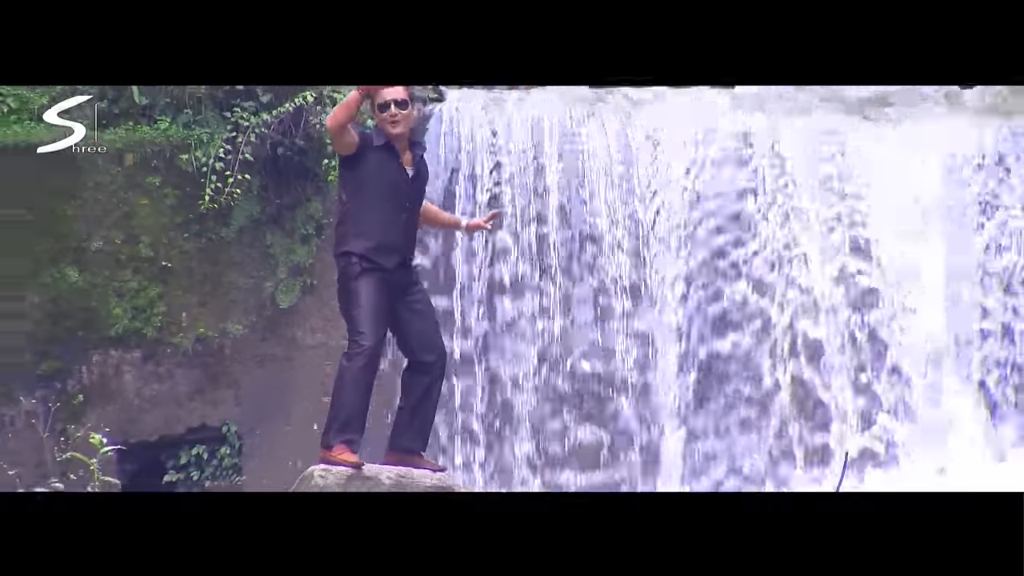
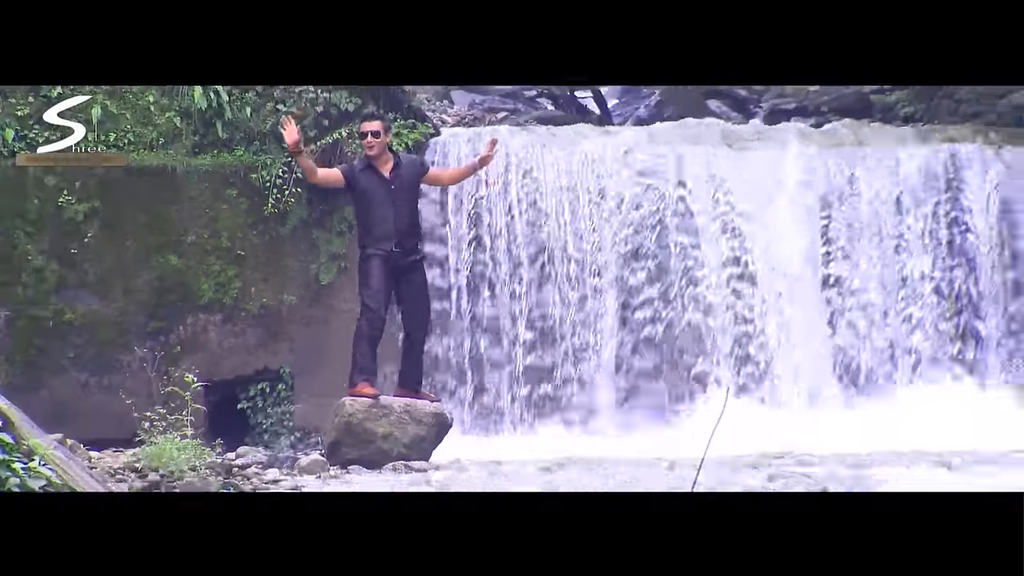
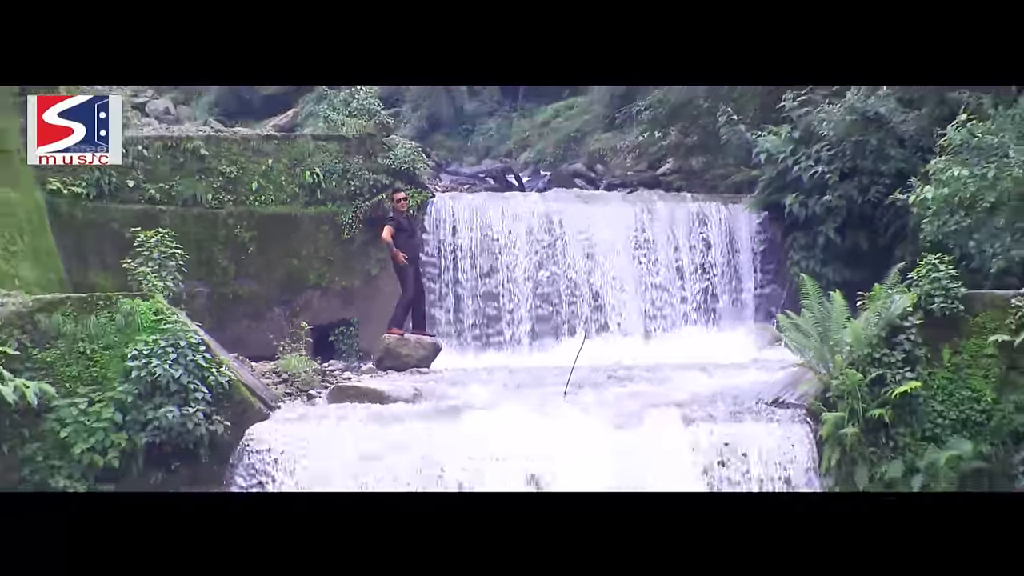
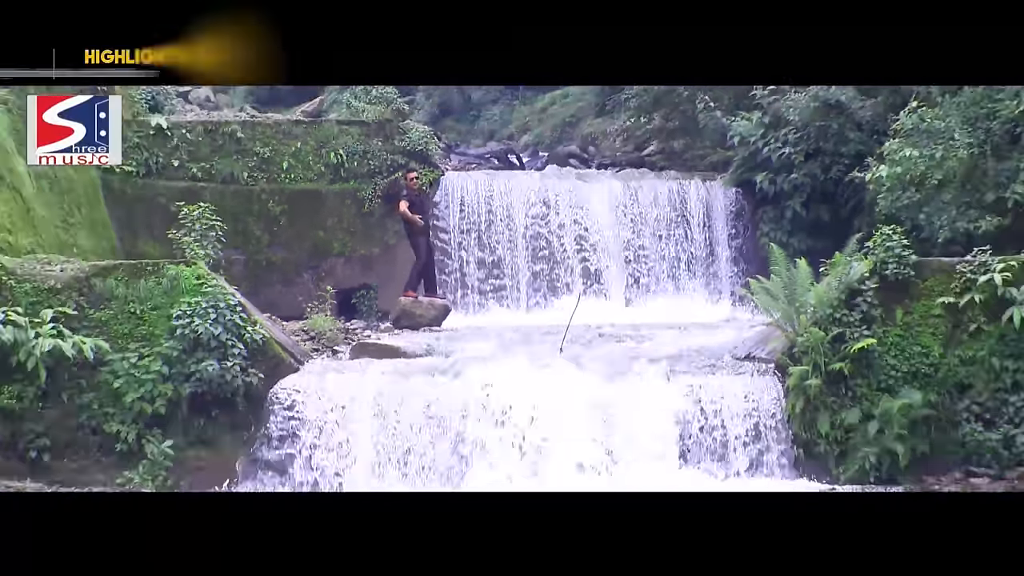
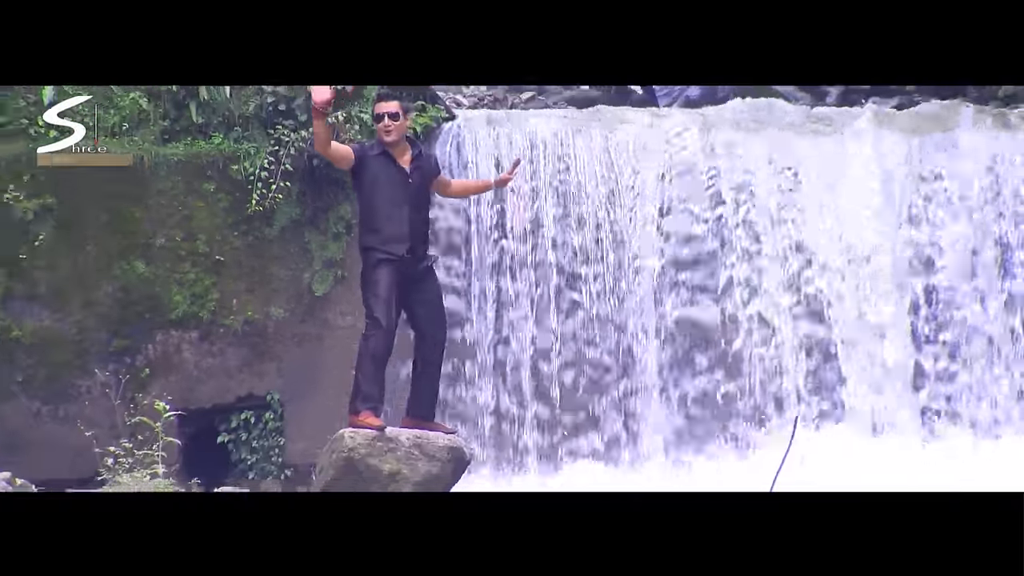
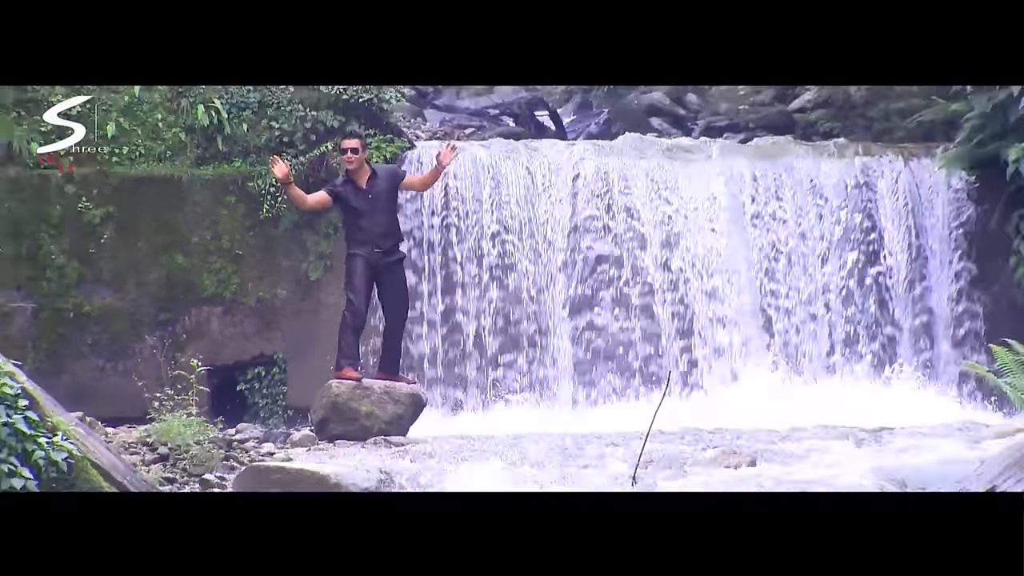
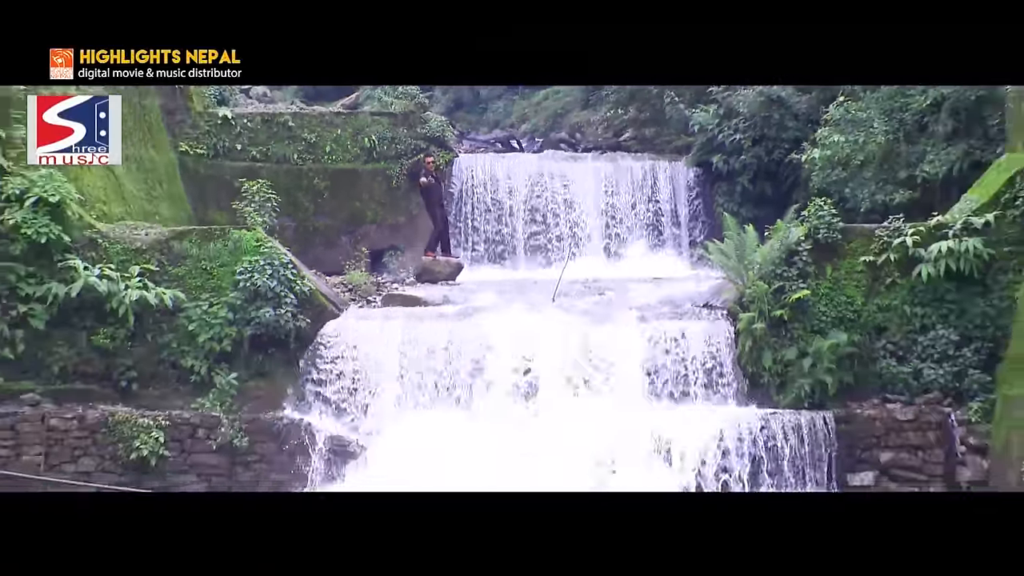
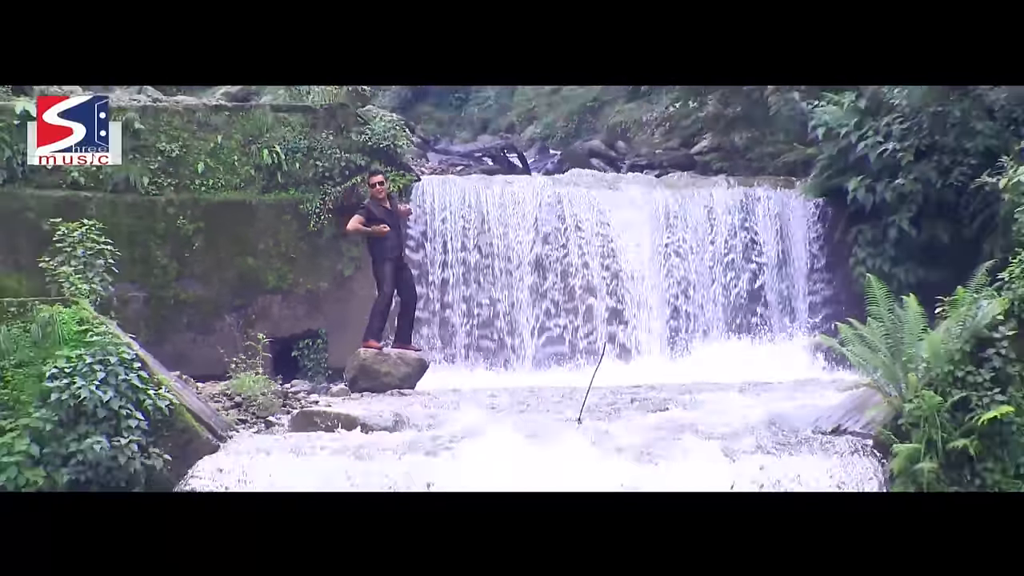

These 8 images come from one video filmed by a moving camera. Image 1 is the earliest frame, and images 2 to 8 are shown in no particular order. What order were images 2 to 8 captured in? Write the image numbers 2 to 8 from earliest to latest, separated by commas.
5, 2, 6, 8, 3, 4, 7
